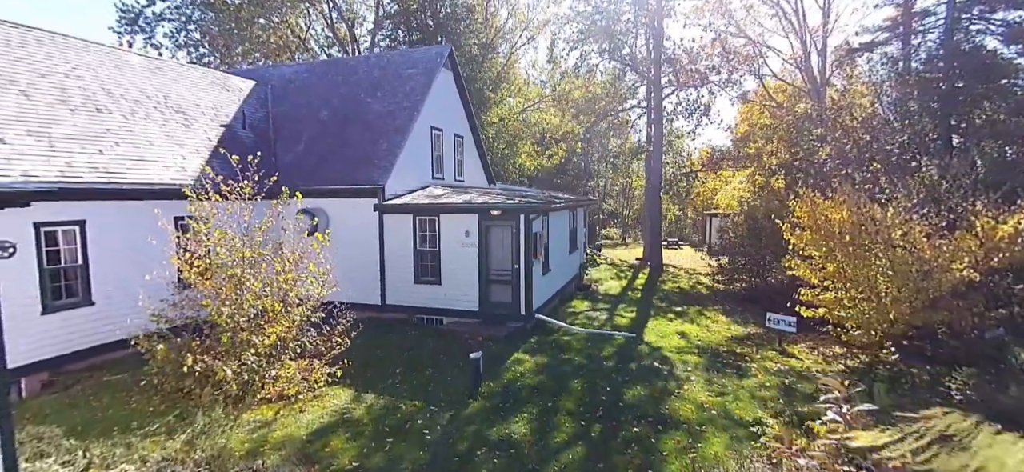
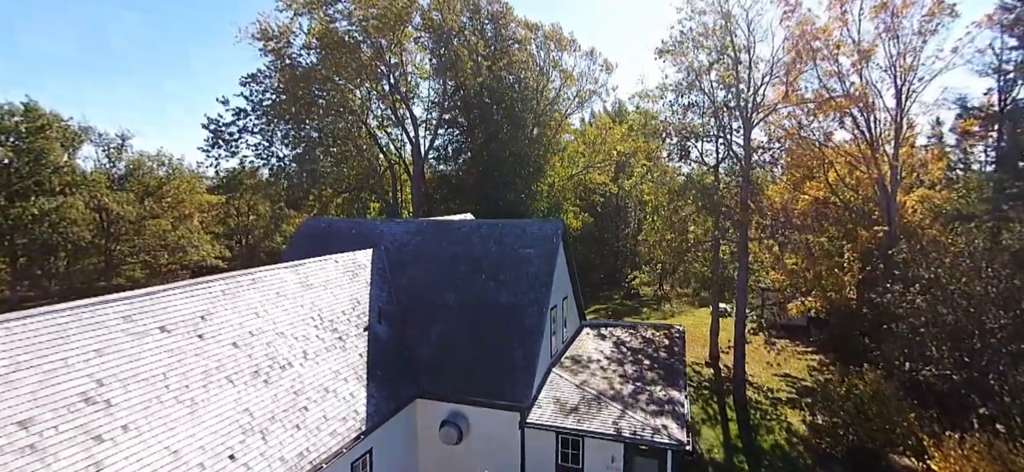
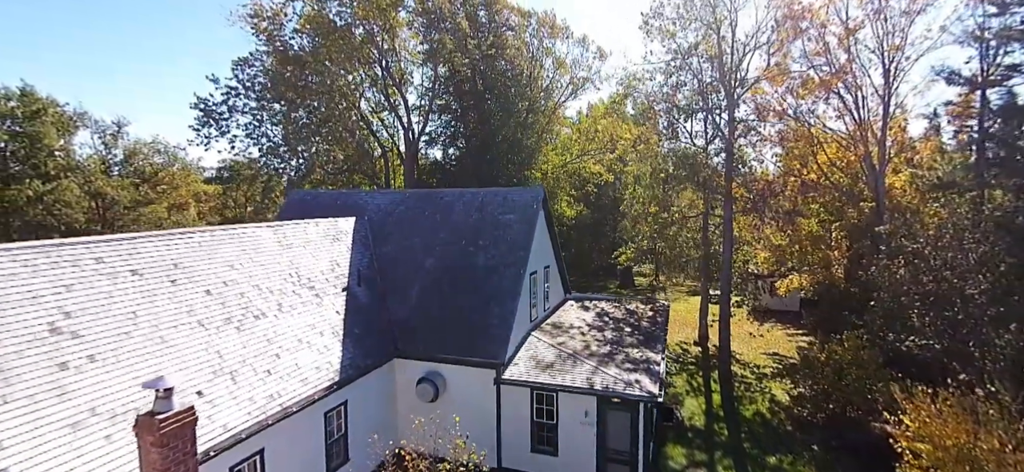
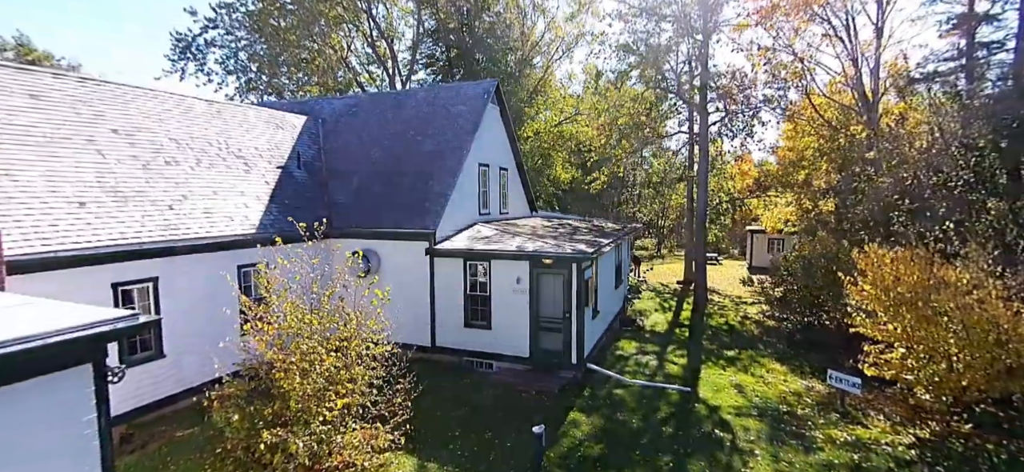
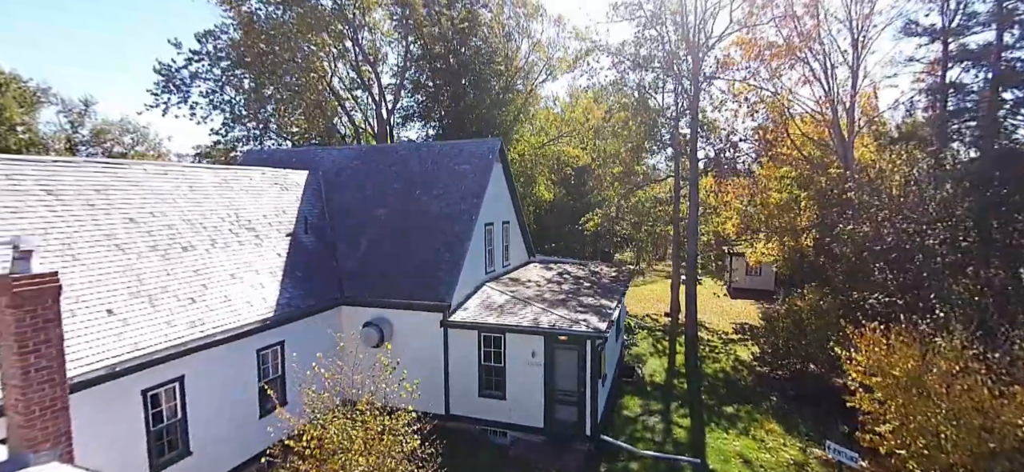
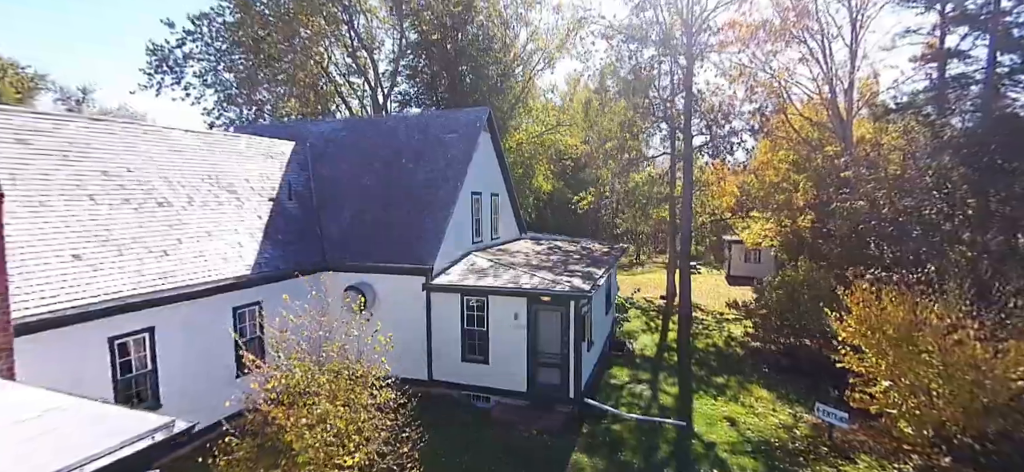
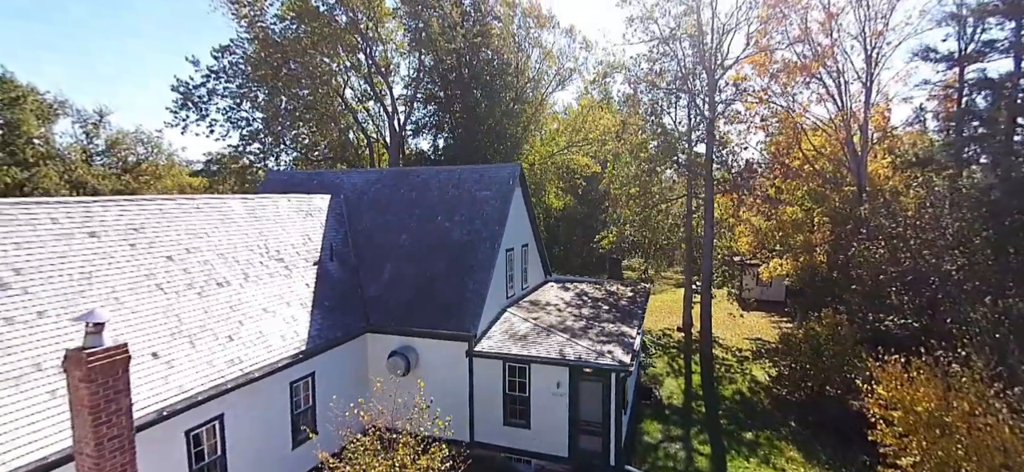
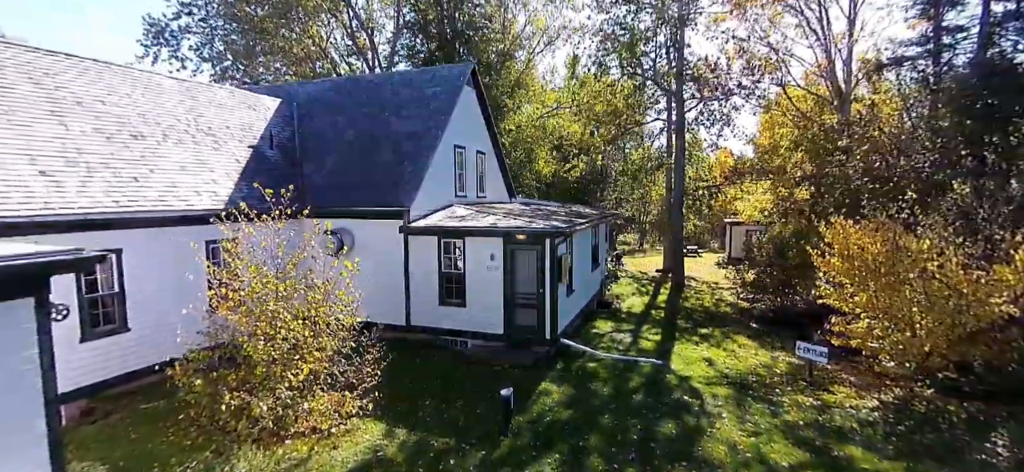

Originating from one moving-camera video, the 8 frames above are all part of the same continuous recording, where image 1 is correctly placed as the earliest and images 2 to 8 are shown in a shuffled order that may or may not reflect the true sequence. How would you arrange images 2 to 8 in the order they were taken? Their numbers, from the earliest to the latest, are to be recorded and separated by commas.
8, 4, 6, 5, 7, 3, 2
